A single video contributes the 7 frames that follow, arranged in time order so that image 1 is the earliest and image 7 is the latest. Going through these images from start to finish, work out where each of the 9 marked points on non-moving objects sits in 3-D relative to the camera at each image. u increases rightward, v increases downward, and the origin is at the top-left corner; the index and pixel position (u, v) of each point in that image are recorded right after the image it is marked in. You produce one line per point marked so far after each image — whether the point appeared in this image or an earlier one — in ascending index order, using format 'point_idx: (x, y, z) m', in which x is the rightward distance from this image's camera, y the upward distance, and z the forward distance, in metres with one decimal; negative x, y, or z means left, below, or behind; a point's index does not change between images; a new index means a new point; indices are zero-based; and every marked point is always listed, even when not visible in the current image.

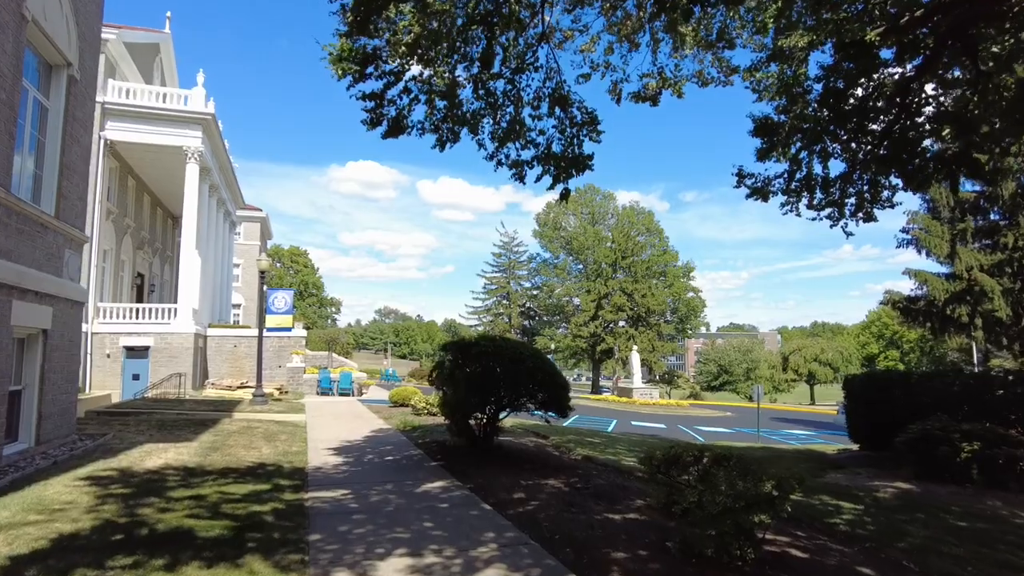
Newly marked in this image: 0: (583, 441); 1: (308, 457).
0: (+1.5, -3.2, +13.7) m
1: (-3.2, -2.7, +10.3) m
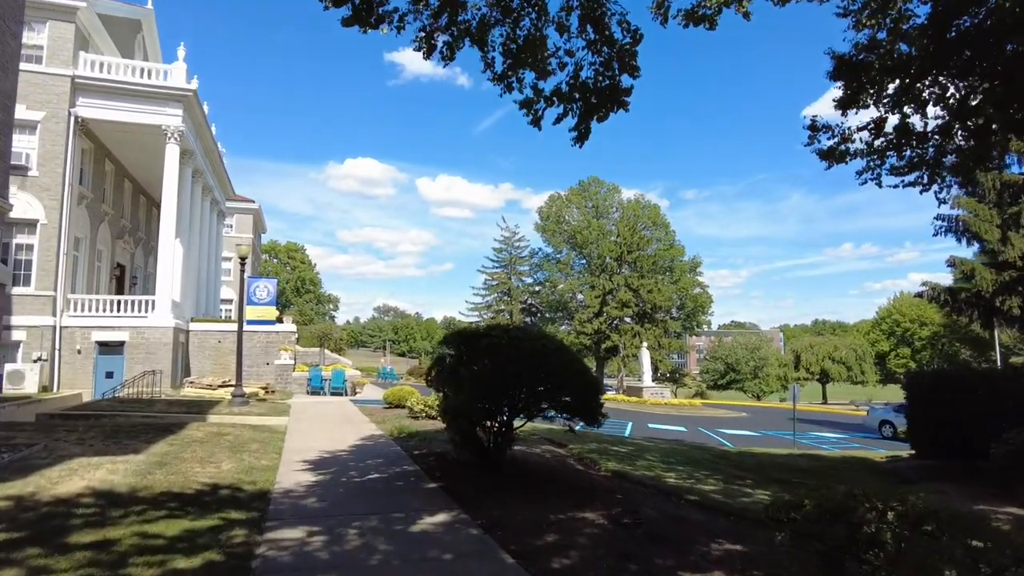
0: (+1.7, -2.9, +11.7) m
1: (-3.0, -2.4, +8.3) m
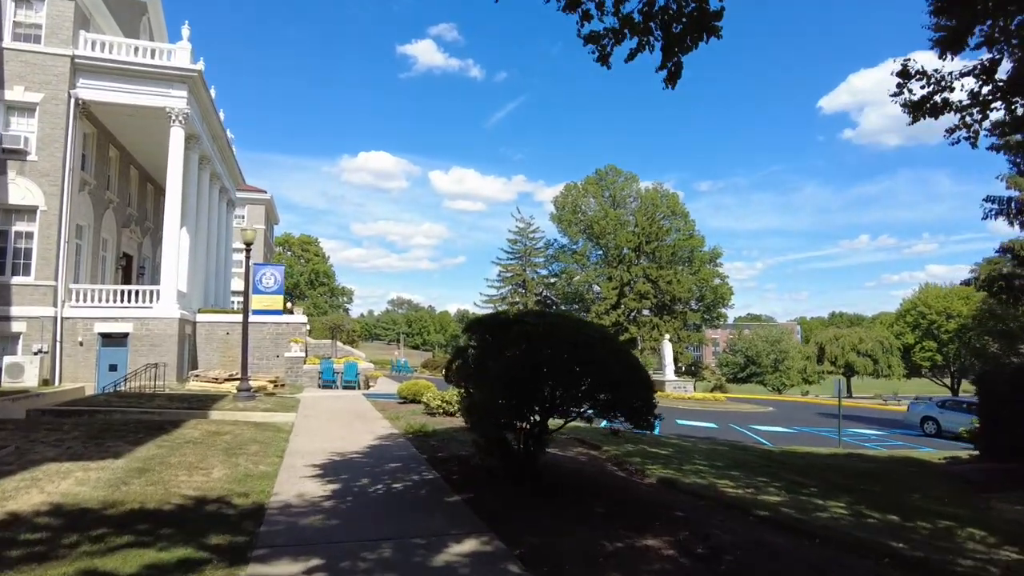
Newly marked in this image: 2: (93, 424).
0: (+2.2, -2.7, +10.4) m
1: (-2.6, -2.2, +7.1) m
2: (-7.4, -2.4, +11.6) m
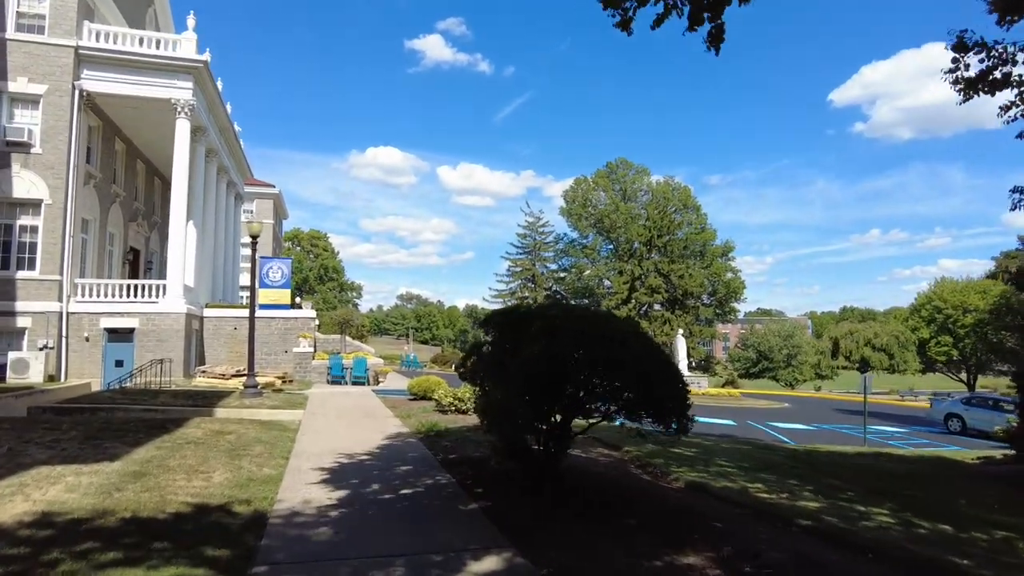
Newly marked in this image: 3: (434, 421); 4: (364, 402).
0: (+2.4, -2.5, +9.9) m
1: (-2.4, -2.1, +6.7) m
2: (-7.2, -2.3, +11.2) m
3: (-1.5, -2.5, +12.2) m
4: (-3.7, -2.9, +16.4) m
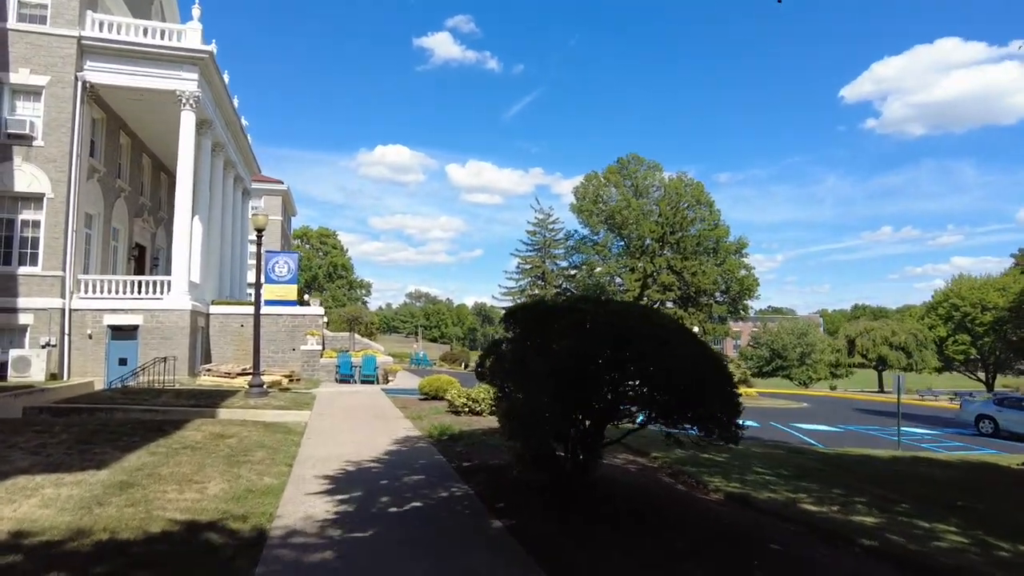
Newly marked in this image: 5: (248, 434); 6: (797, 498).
0: (+2.7, -2.4, +9.2) m
1: (-2.1, -2.0, +6.0) m
2: (-6.9, -2.2, +10.6) m
3: (-1.2, -2.4, +11.6) m
4: (-3.4, -2.7, +15.8) m
5: (-4.0, -2.2, +10.0) m
6: (+3.2, -2.4, +7.4) m
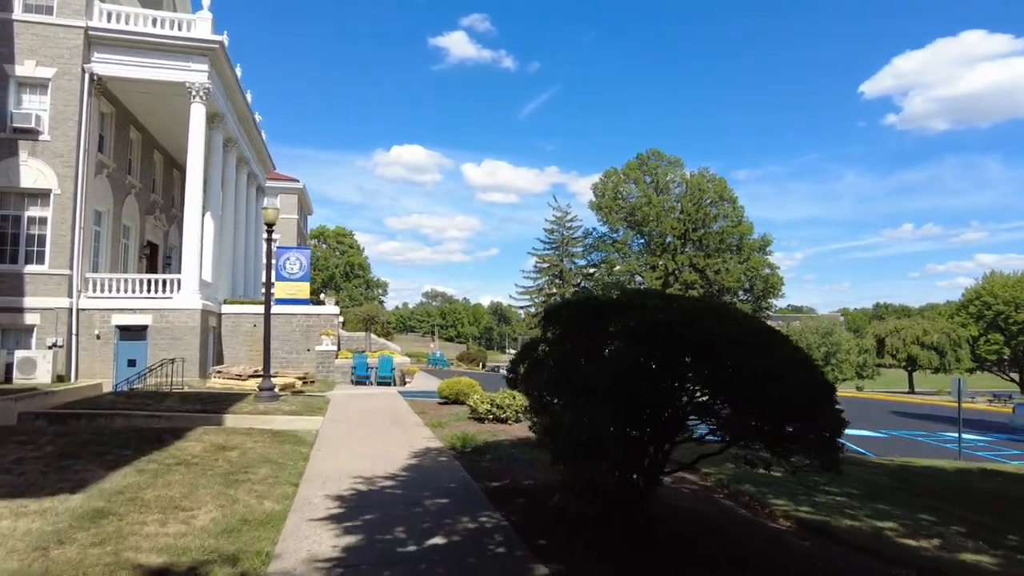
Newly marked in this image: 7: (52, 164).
0: (+3.1, -2.4, +8.1) m
1: (-1.8, -1.9, +5.1) m
2: (-6.4, -2.2, +9.8) m
3: (-0.7, -2.3, +10.6) m
4: (-2.8, -2.7, +14.9) m
5: (-3.6, -2.2, +9.0) m
6: (+3.6, -2.3, +6.3) m
7: (-14.0, +3.8, +20.0) m
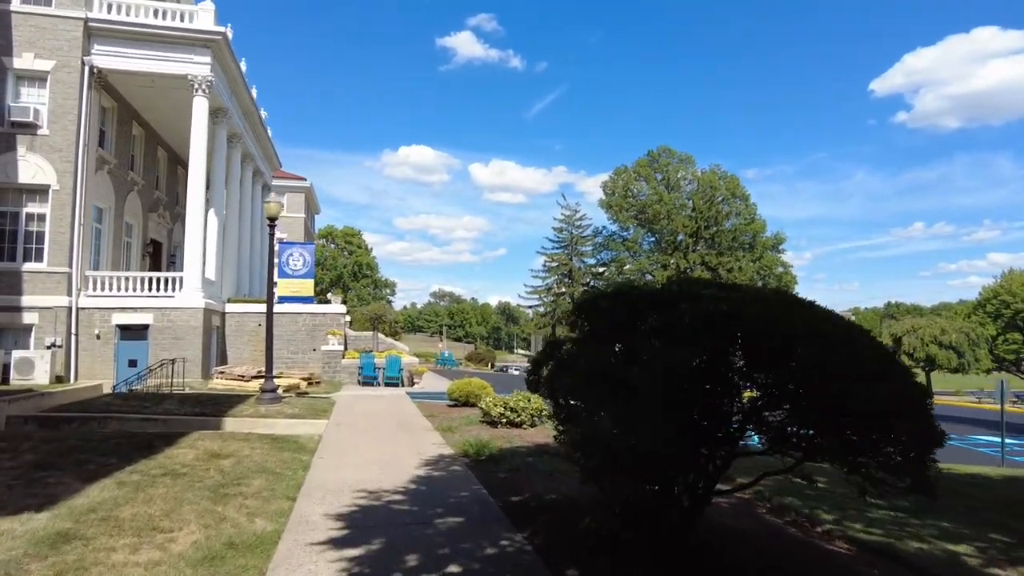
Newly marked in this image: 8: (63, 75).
0: (+3.3, -2.3, +7.4) m
1: (-1.6, -1.9, +4.4) m
2: (-6.2, -2.1, +9.2) m
3: (-0.4, -2.2, +9.9) m
4: (-2.5, -2.6, +14.2) m
5: (-3.4, -2.1, +8.4) m
6: (+3.8, -2.2, +5.6) m
7: (-13.7, +3.8, +19.5) m
8: (-13.5, +6.4, +19.7) m
